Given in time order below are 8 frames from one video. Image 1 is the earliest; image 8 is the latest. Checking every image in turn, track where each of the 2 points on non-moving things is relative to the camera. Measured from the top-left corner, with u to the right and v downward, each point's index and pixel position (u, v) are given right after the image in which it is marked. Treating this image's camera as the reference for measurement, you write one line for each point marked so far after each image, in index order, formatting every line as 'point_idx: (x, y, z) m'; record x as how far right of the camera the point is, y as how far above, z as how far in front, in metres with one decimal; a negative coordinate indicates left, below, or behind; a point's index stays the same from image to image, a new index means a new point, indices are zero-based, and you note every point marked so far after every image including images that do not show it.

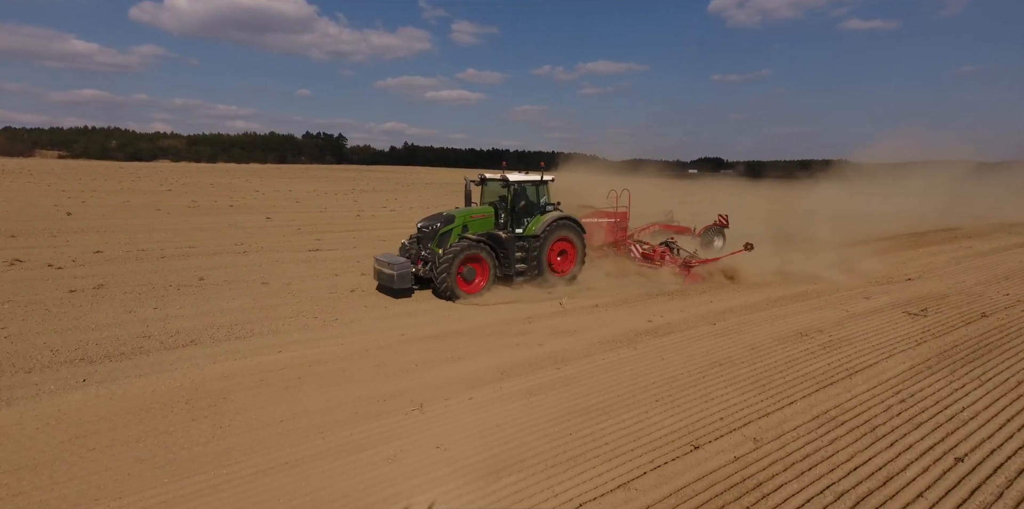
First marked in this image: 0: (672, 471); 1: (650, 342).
0: (+1.3, -1.8, +3.9) m
1: (+2.1, -1.4, +7.2) m
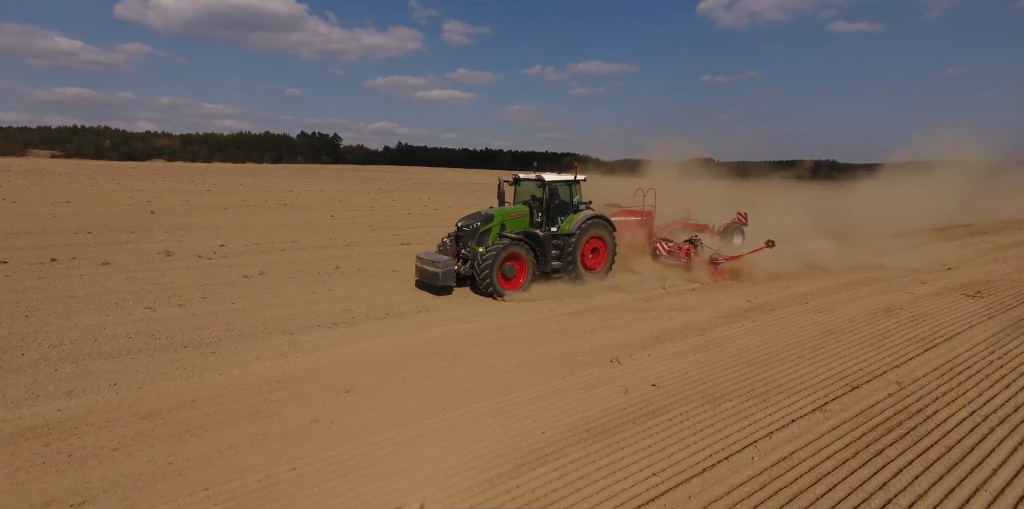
0: (+3.6, -1.6, +5.1) m
1: (+4.4, -1.1, +8.4) m
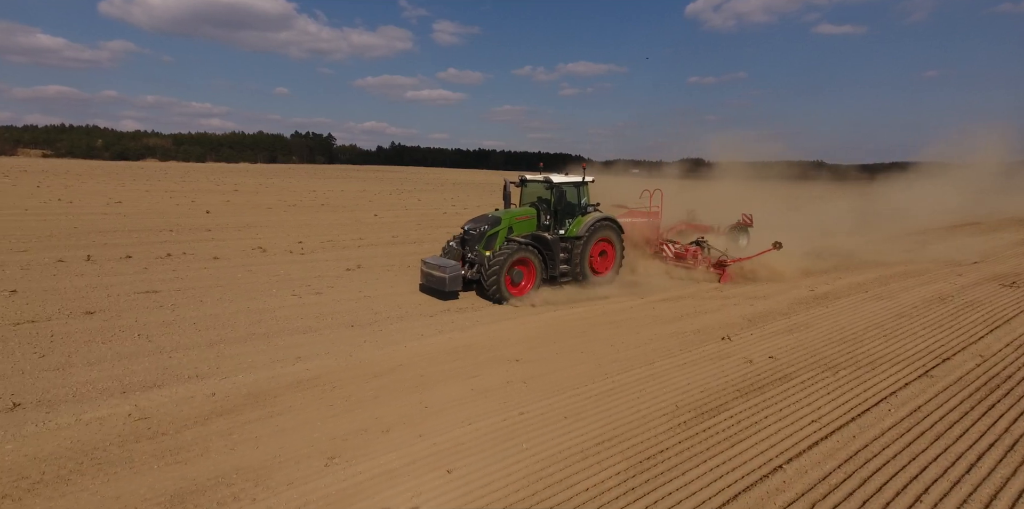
0: (+5.3, -1.4, +5.8) m
1: (+6.1, -1.0, +9.1) m
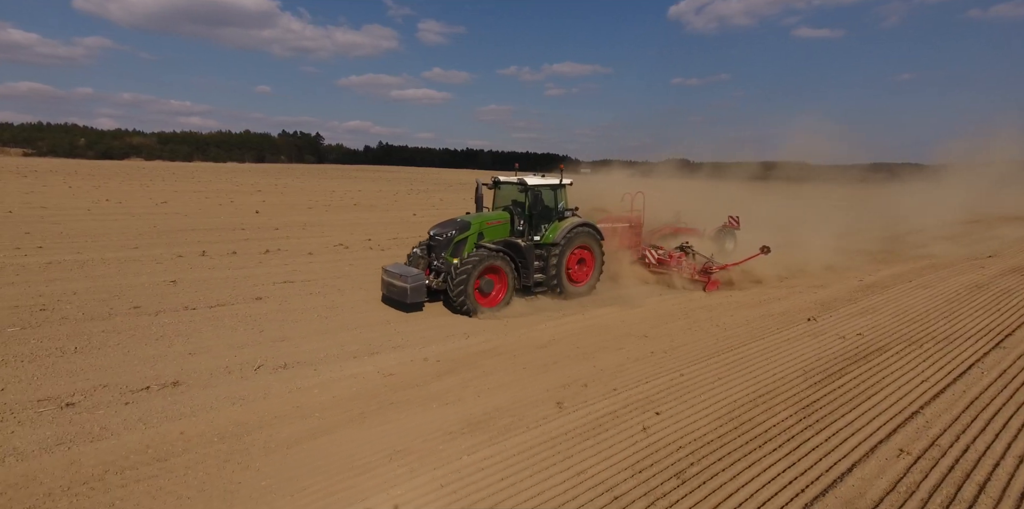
0: (+7.0, -1.2, +6.6) m
1: (+7.8, -0.8, +9.9) m
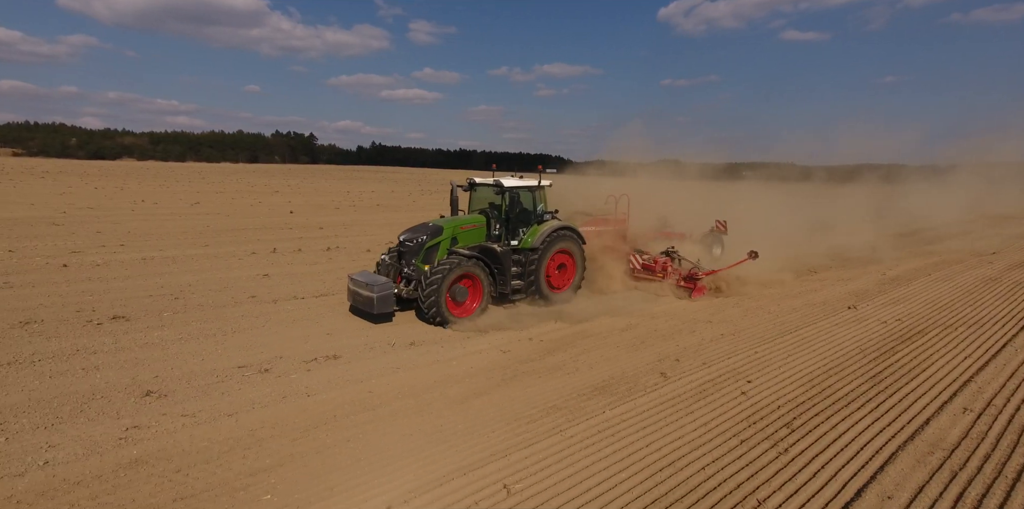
0: (+8.1, -1.1, +7.2) m
1: (+8.9, -0.7, +10.5) m
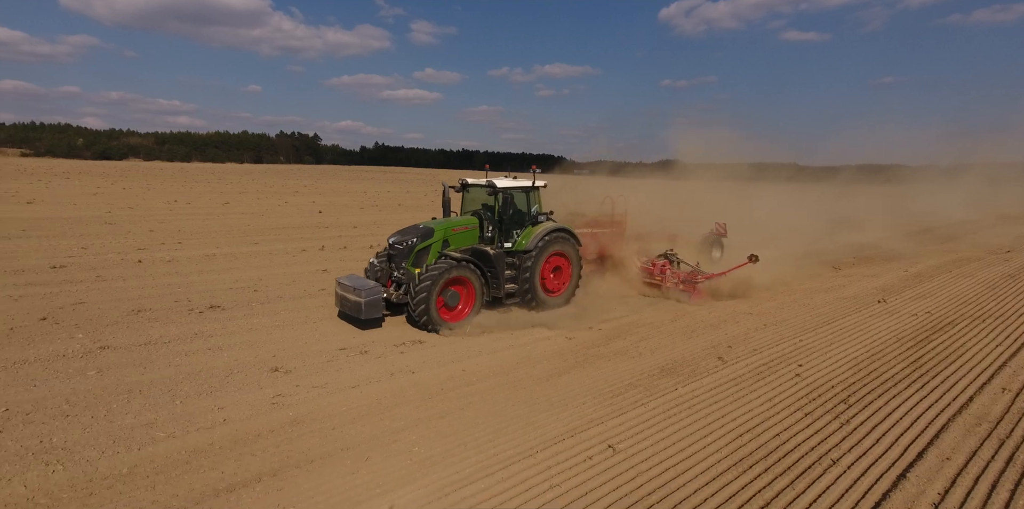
0: (+8.9, -1.1, +7.5) m
1: (+9.7, -0.6, +10.8) m
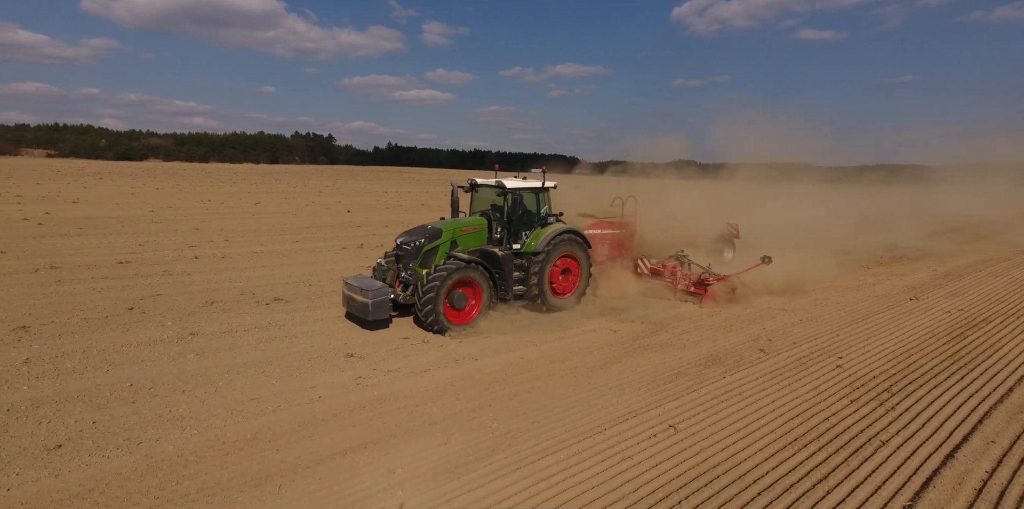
0: (+9.5, -1.0, +7.5) m
1: (+10.4, -0.6, +10.8) m
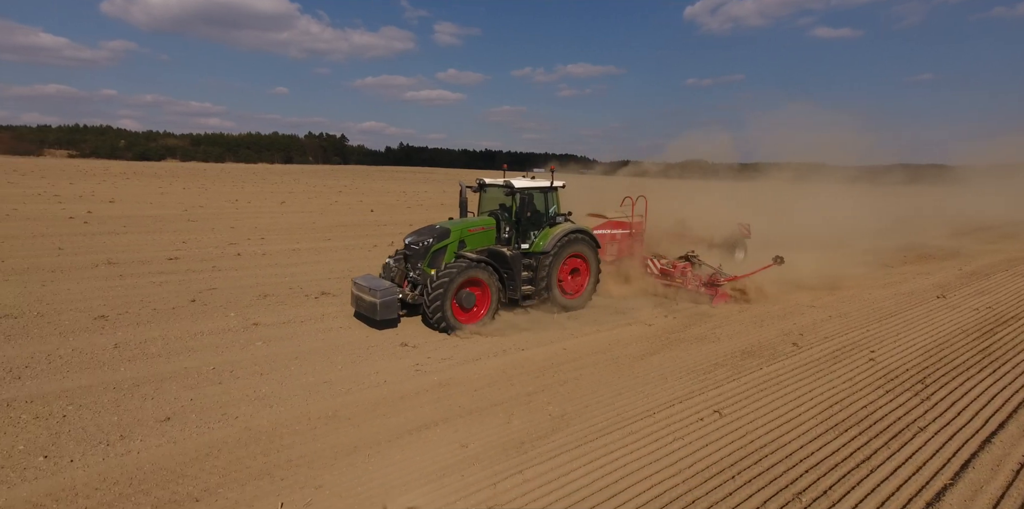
0: (+10.0, -1.0, +7.5) m
1: (+11.1, -0.6, +10.7) m
